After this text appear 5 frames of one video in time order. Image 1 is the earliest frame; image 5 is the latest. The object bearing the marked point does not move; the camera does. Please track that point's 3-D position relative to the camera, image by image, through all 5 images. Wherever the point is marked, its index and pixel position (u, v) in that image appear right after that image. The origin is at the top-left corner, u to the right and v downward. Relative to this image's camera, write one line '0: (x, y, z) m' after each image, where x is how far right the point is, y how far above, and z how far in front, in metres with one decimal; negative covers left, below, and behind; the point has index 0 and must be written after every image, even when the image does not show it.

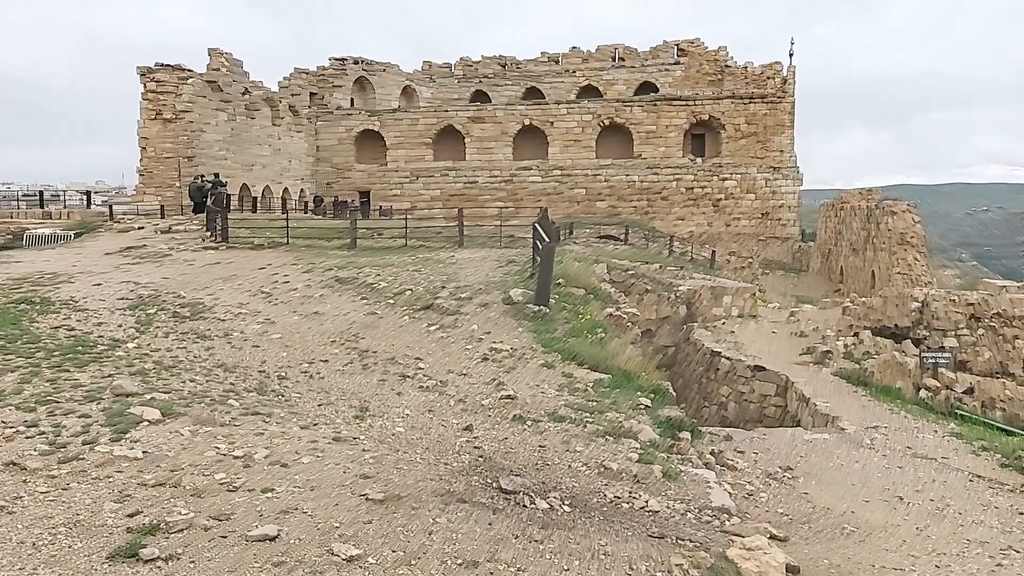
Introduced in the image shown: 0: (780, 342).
0: (+4.9, -1.0, +13.0) m
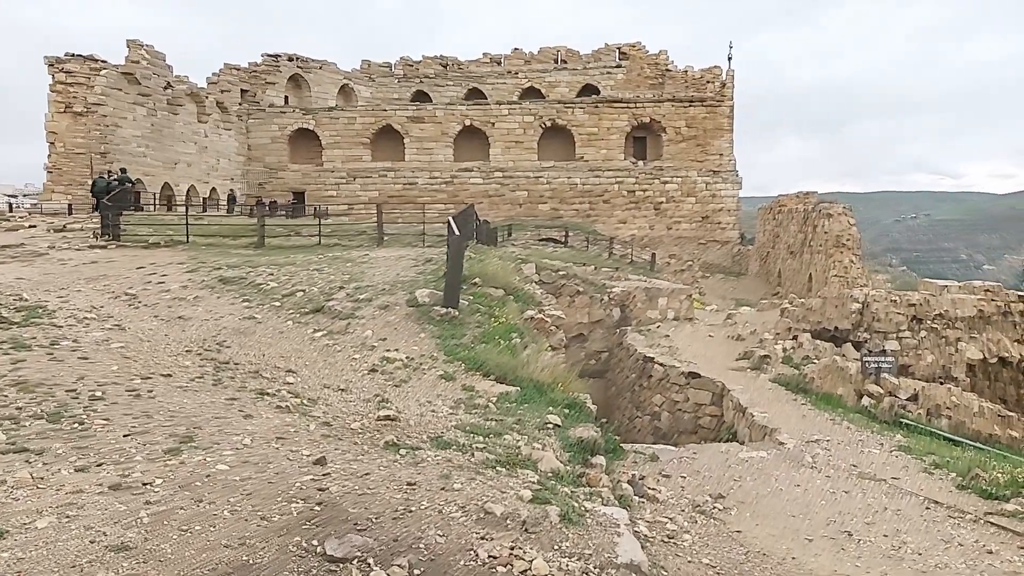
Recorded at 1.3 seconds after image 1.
0: (+3.5, -1.0, +12.3) m
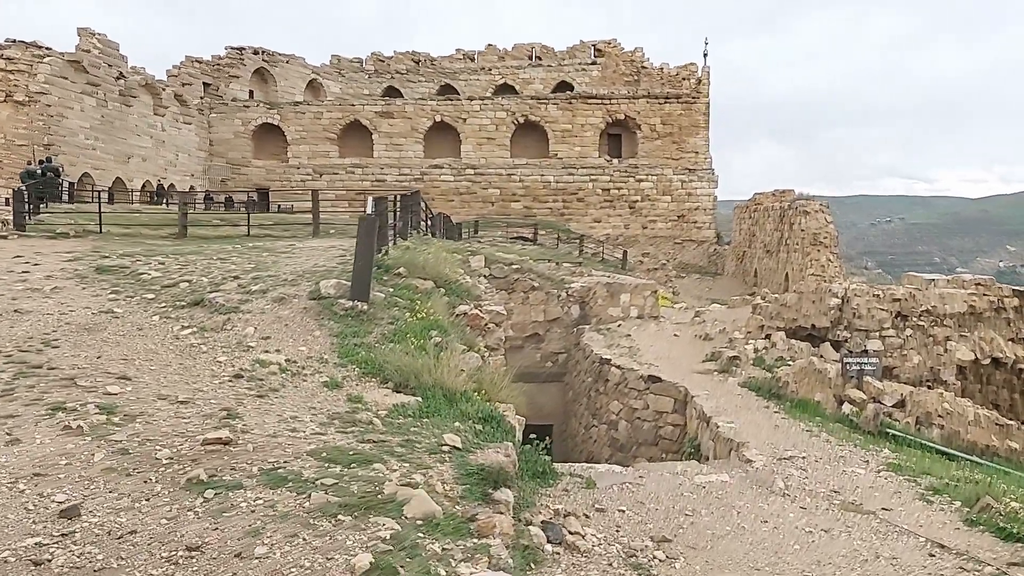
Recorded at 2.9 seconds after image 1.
0: (+2.7, -0.9, +11.1) m
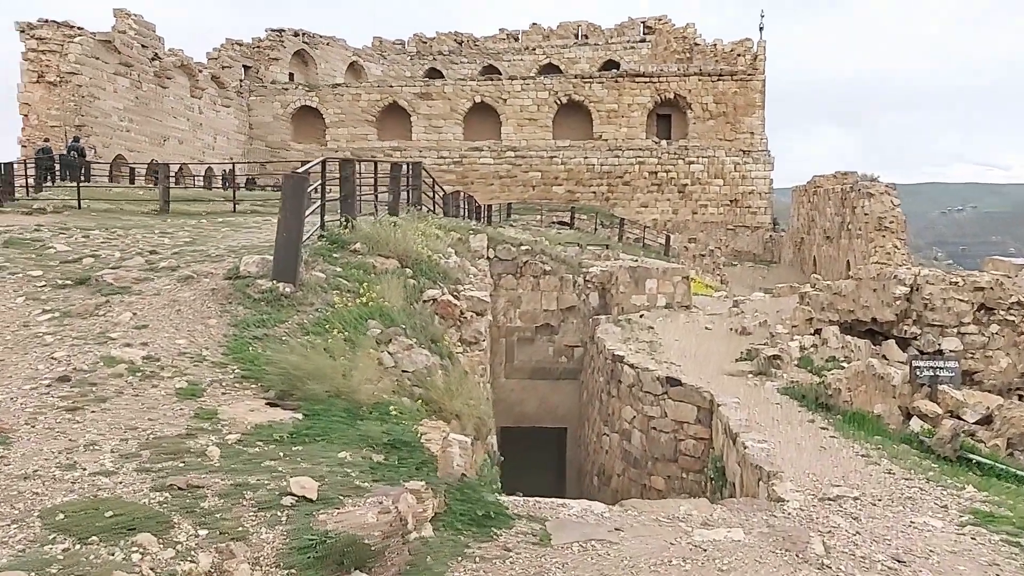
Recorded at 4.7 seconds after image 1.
0: (+2.7, -0.7, +9.4) m
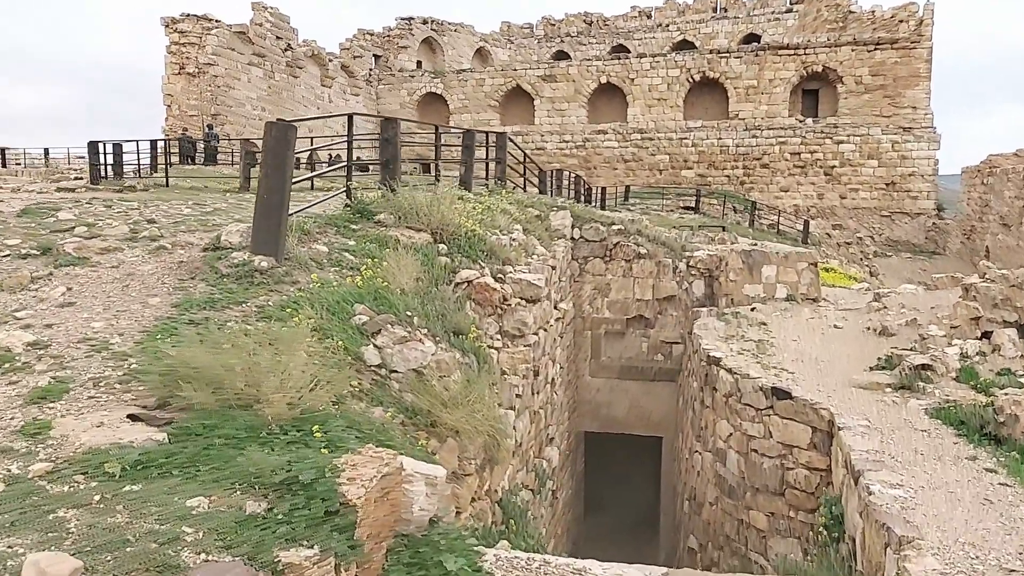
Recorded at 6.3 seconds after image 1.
0: (+3.5, -0.6, +7.5) m
